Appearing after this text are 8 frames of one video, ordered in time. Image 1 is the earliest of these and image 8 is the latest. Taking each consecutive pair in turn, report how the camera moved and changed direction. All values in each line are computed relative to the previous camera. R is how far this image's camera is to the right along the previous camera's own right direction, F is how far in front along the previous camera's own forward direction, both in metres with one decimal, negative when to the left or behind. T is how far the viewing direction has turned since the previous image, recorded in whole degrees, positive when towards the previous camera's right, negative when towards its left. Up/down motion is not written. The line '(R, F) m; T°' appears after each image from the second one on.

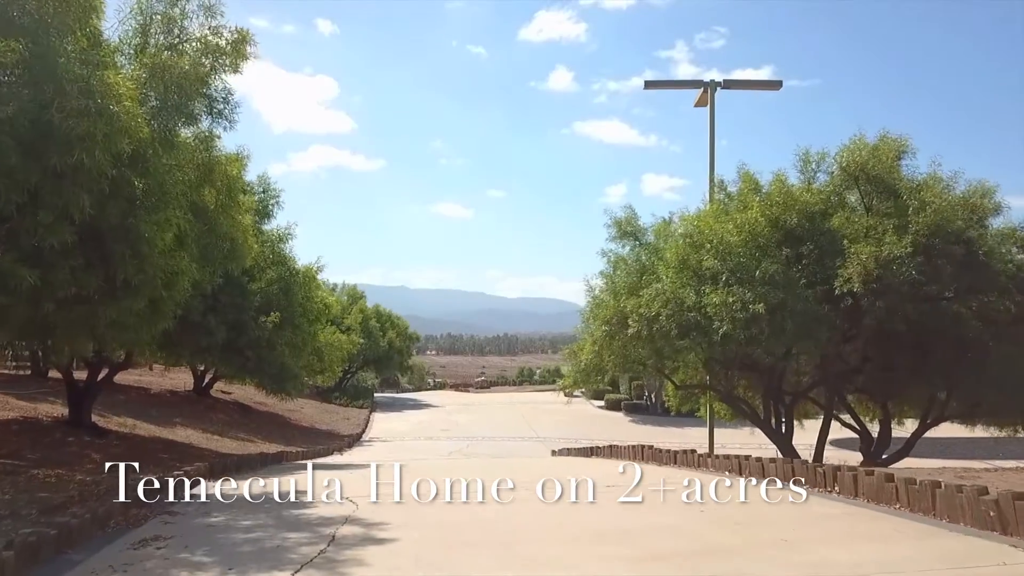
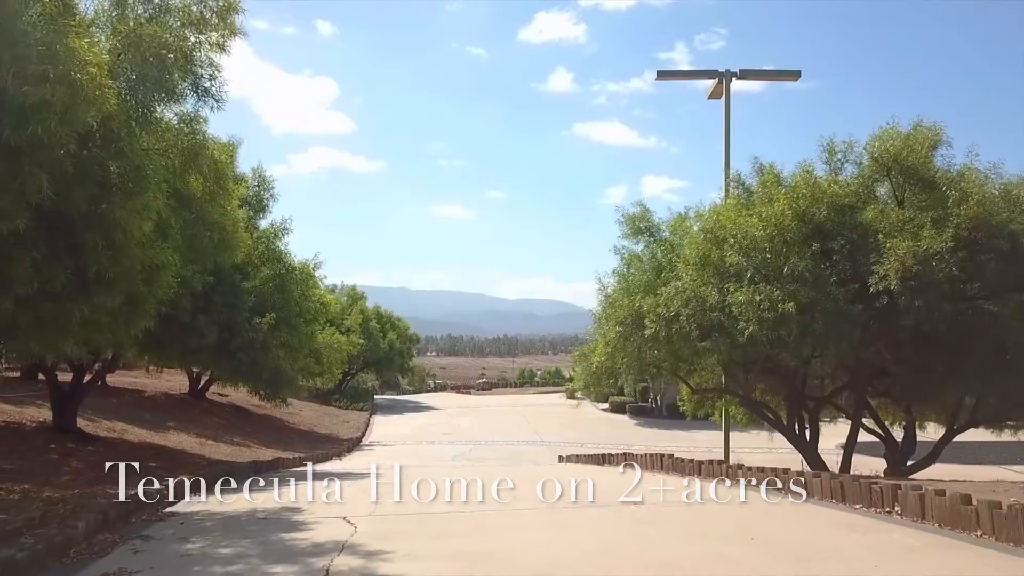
(-0.1, +0.7) m; 0°
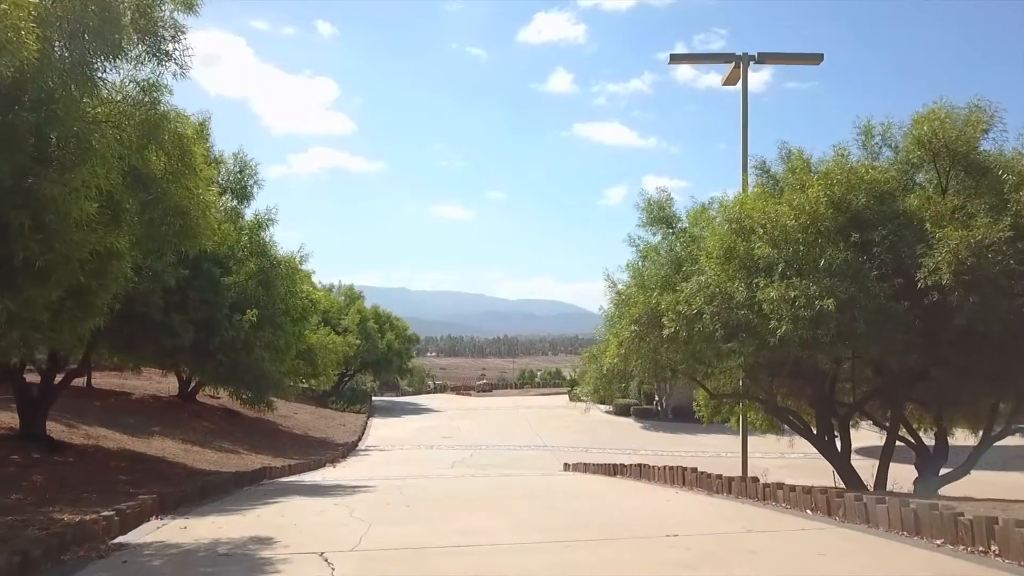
(-0.1, +1.0) m; 0°
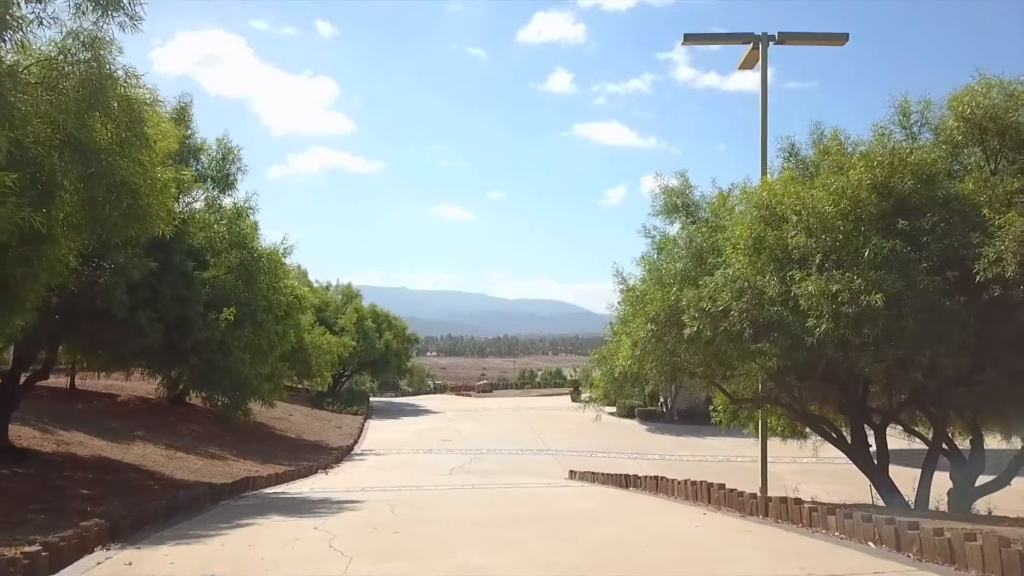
(-0.1, +1.0) m; 0°
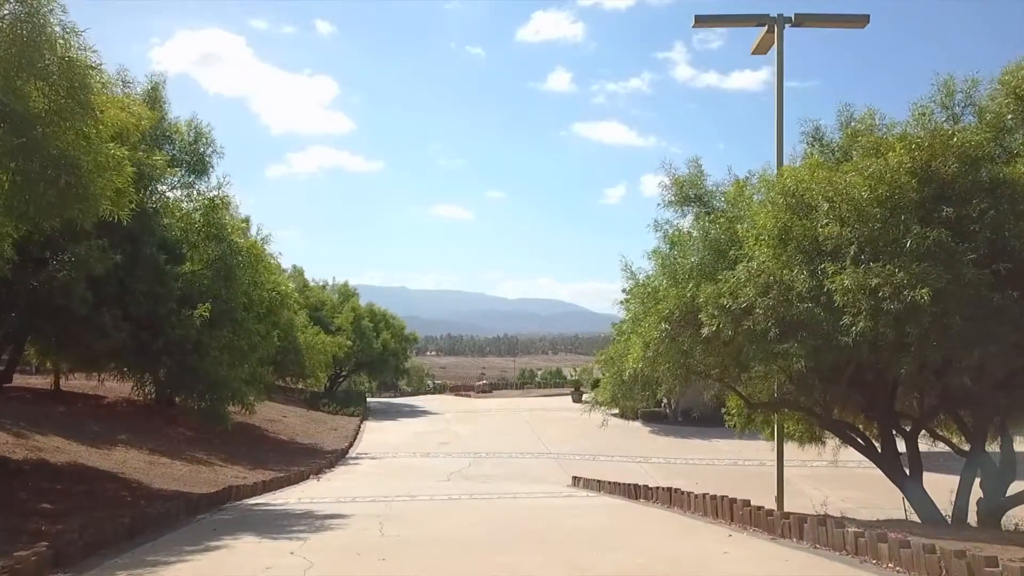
(0.0, +0.8) m; 0°
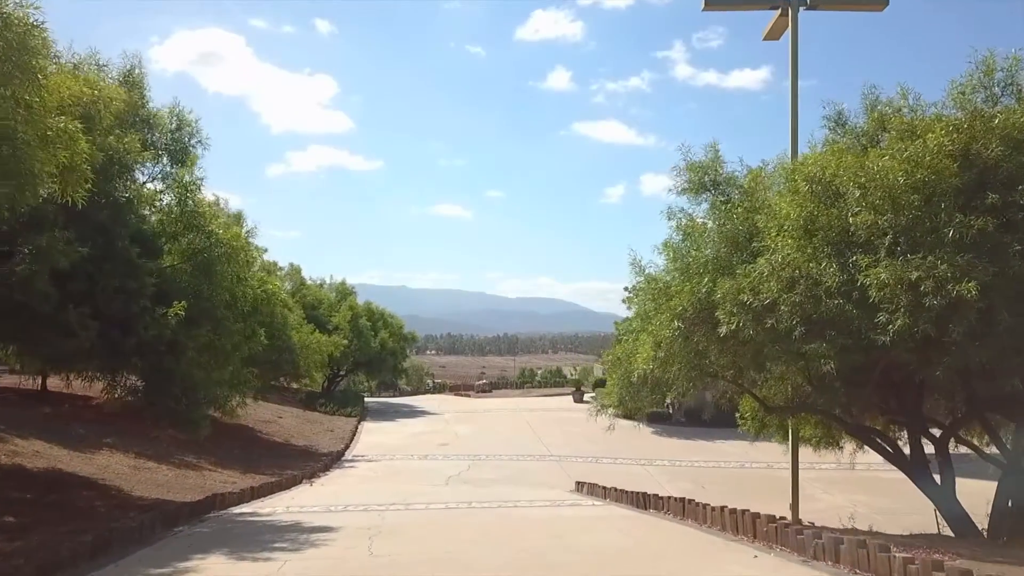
(0.0, +0.7) m; 0°
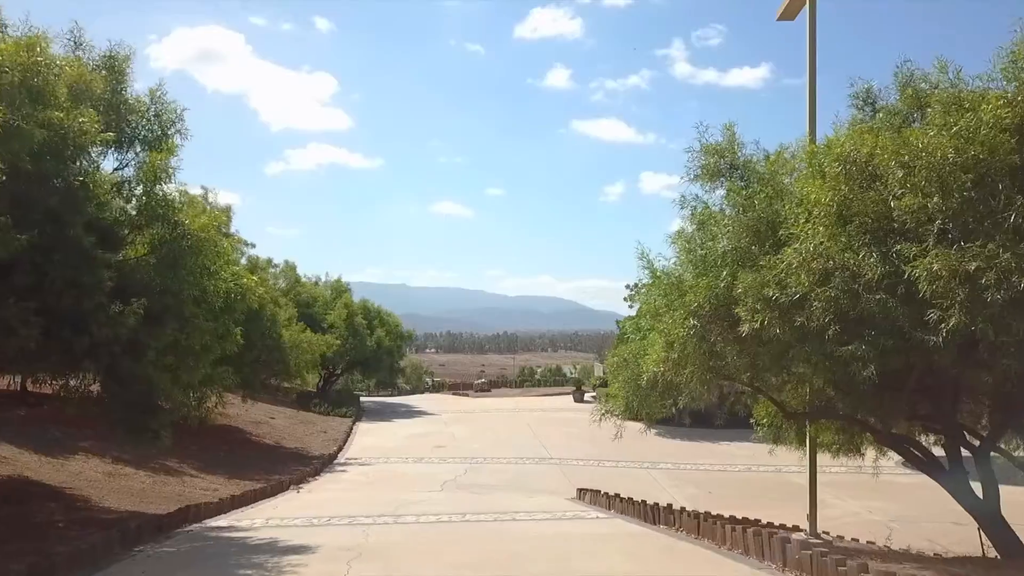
(0.0, +0.8) m; 0°
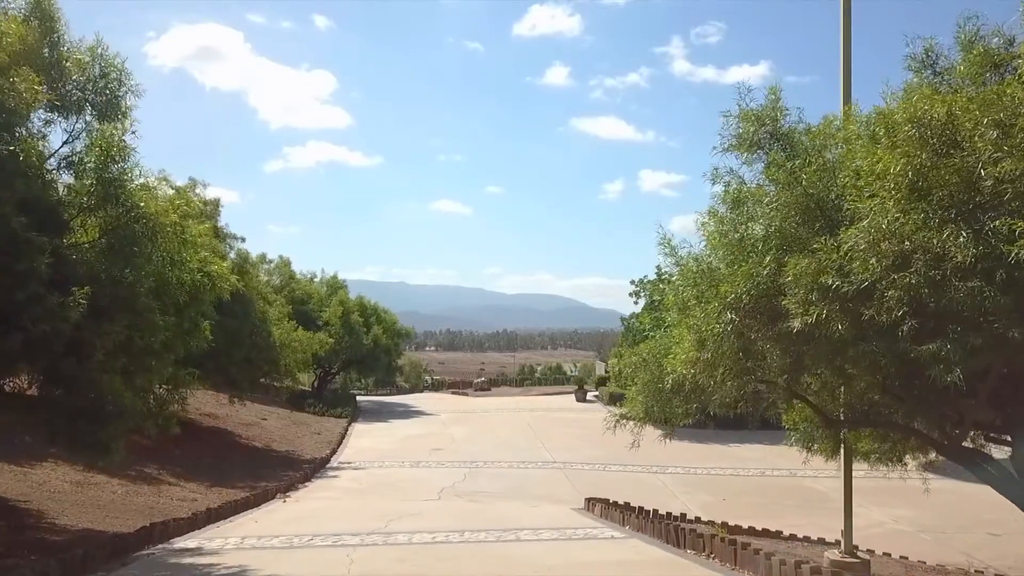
(-0.1, +1.1) m; 0°
